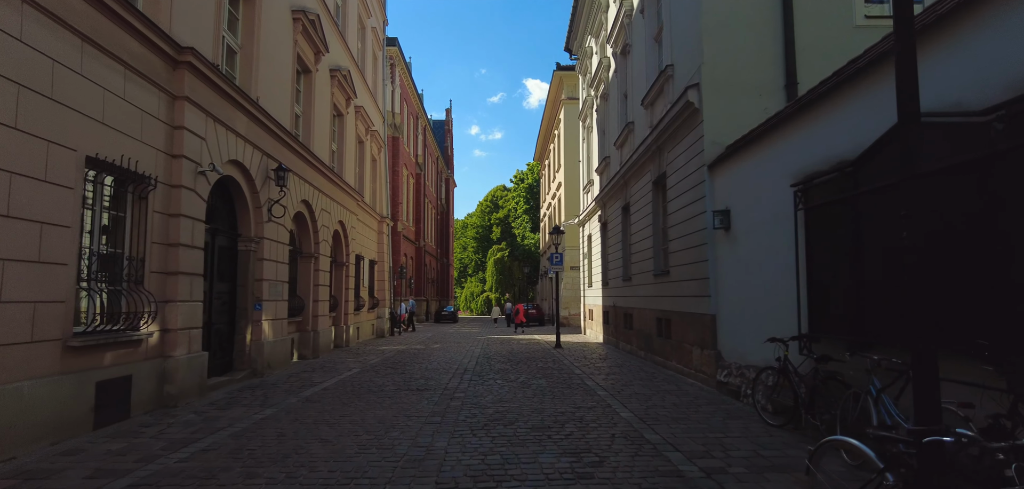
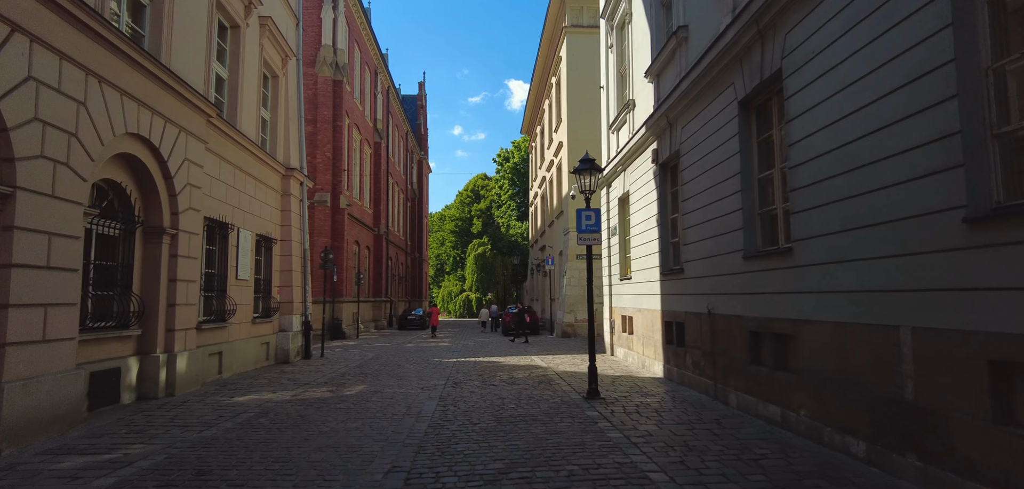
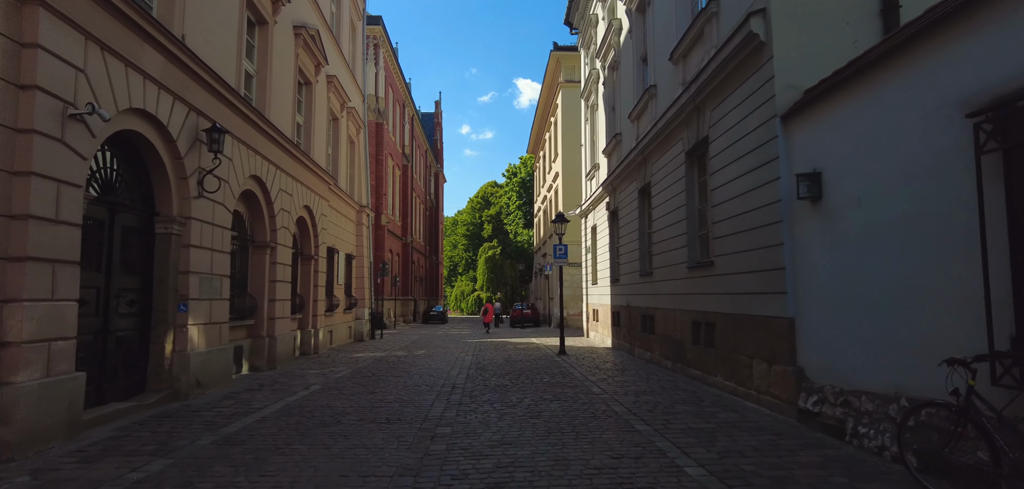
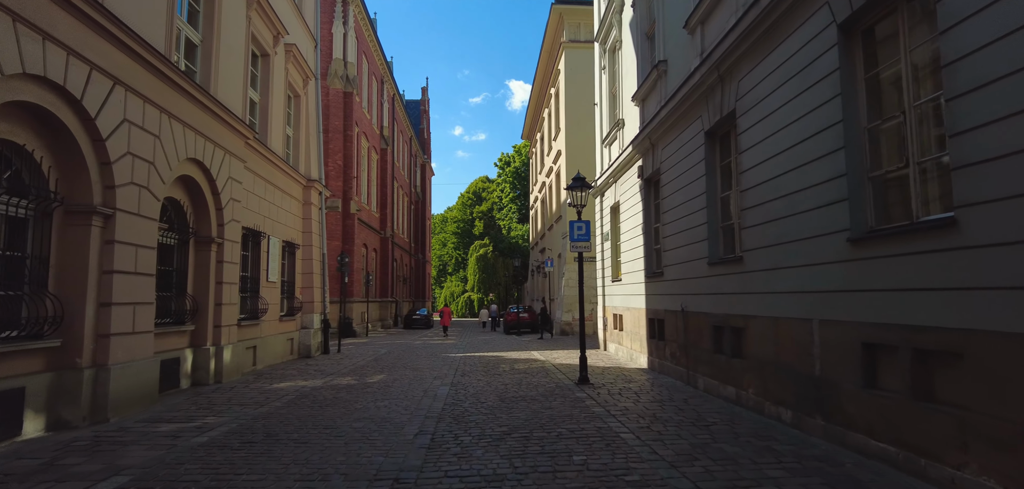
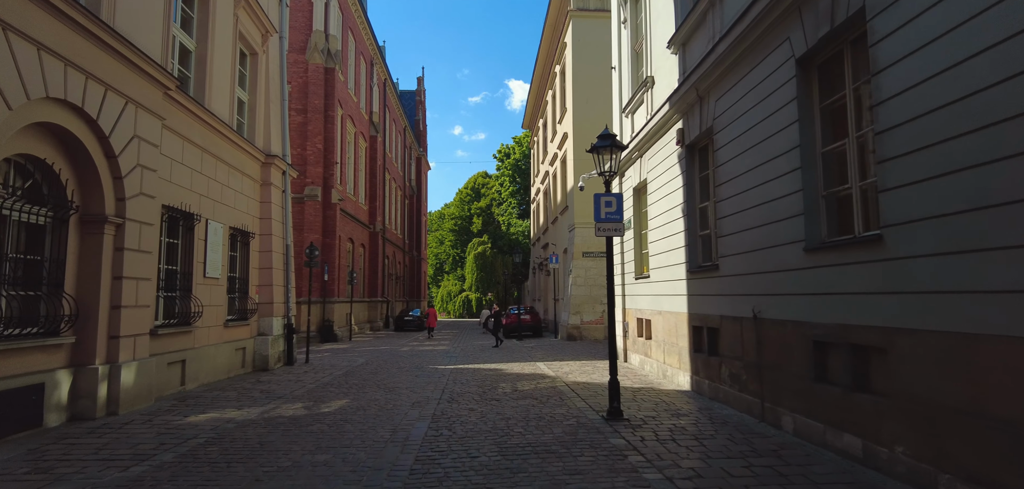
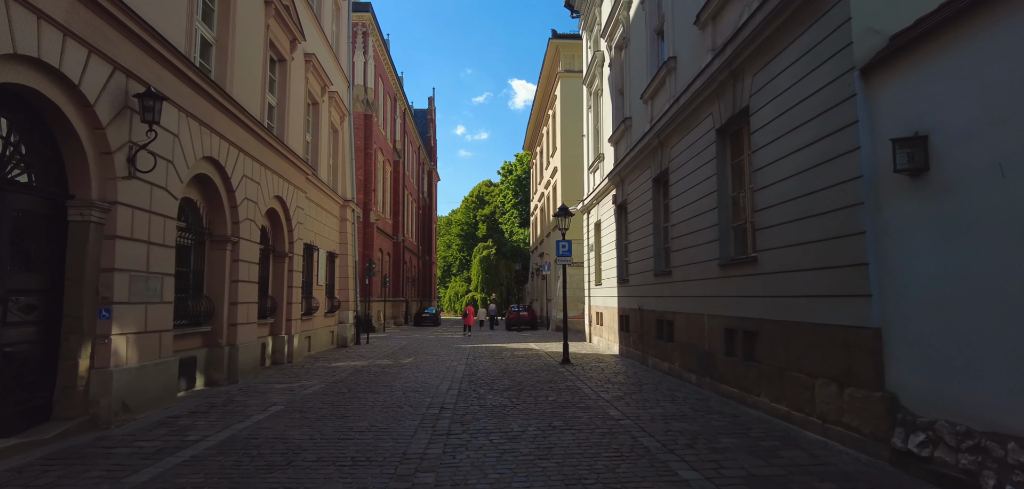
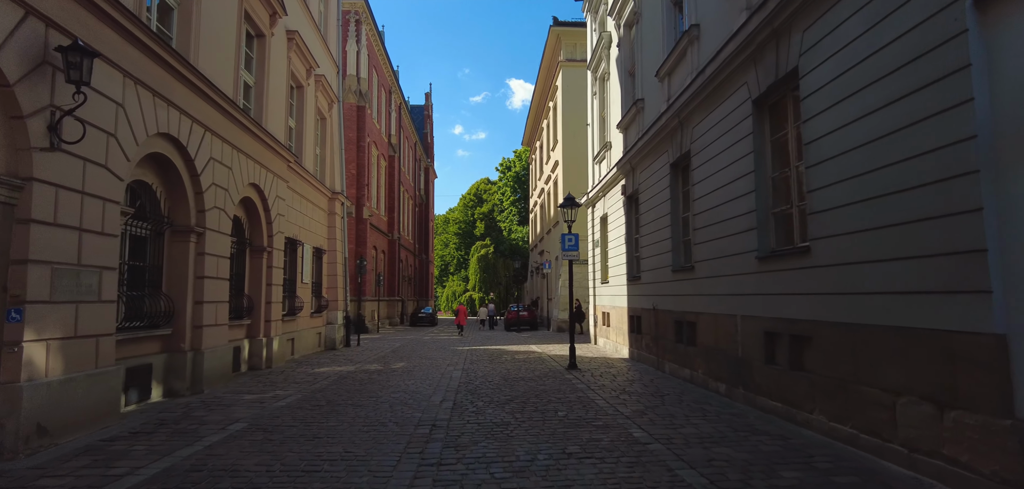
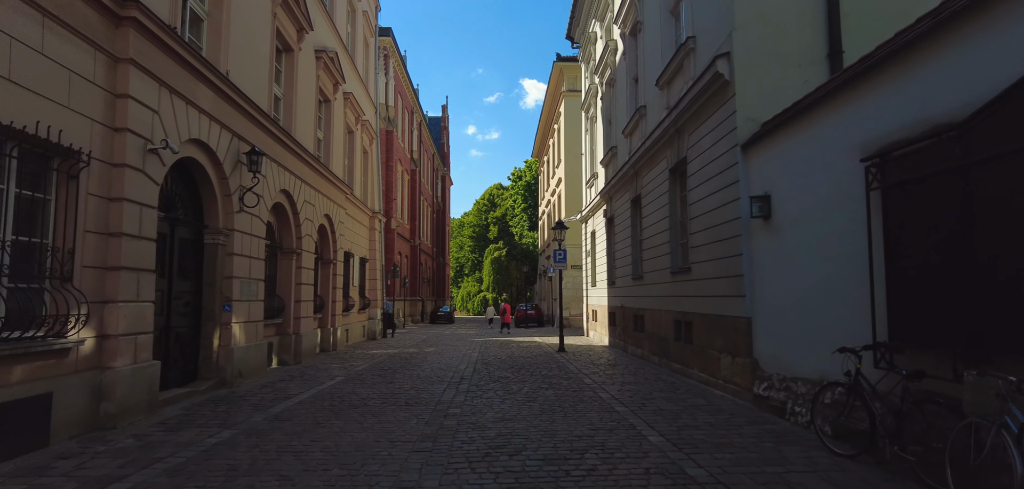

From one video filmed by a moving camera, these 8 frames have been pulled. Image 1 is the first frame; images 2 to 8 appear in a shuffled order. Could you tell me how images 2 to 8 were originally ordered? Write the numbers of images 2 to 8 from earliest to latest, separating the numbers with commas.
8, 3, 6, 7, 4, 2, 5
